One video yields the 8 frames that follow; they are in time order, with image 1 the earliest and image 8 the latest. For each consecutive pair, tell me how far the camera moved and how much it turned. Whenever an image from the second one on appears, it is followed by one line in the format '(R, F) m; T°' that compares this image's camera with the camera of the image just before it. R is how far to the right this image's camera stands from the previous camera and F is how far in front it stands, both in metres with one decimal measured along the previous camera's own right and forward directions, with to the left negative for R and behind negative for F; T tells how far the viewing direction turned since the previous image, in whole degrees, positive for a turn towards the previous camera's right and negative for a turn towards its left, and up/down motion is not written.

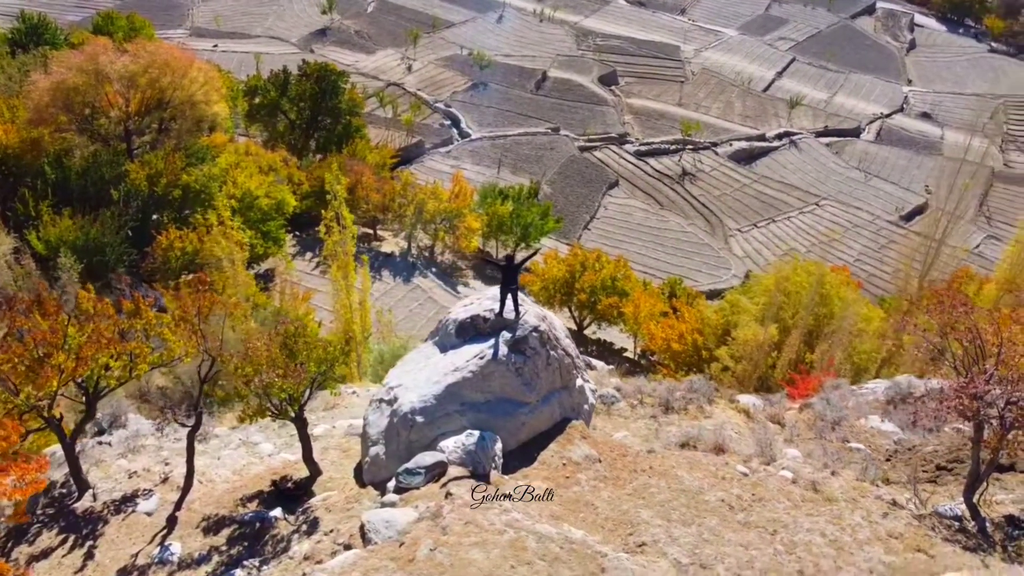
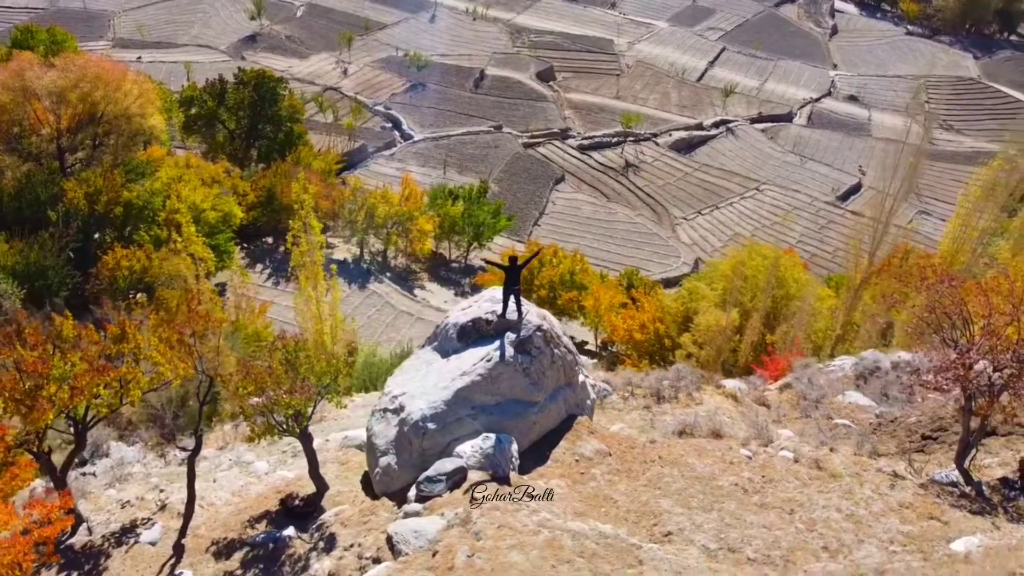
(-1.0, 0.0) m; +4°
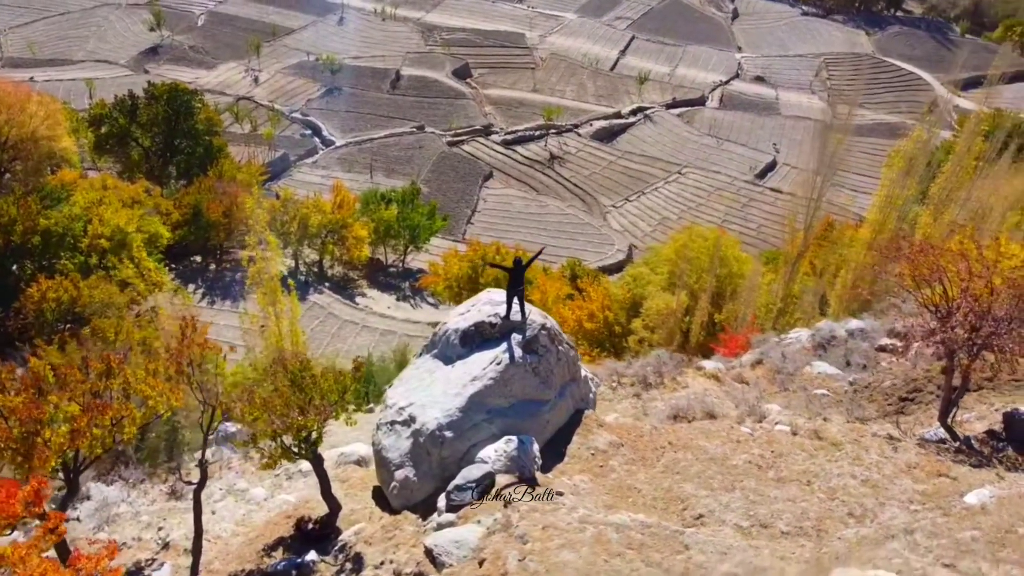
(-1.3, 0.0) m; +6°
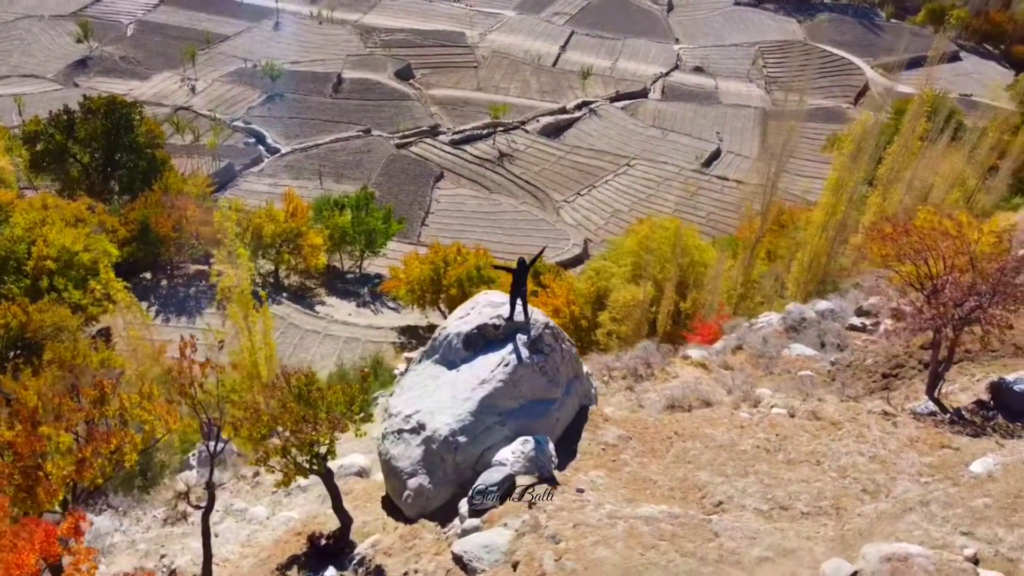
(-0.9, 0.0) m; +4°
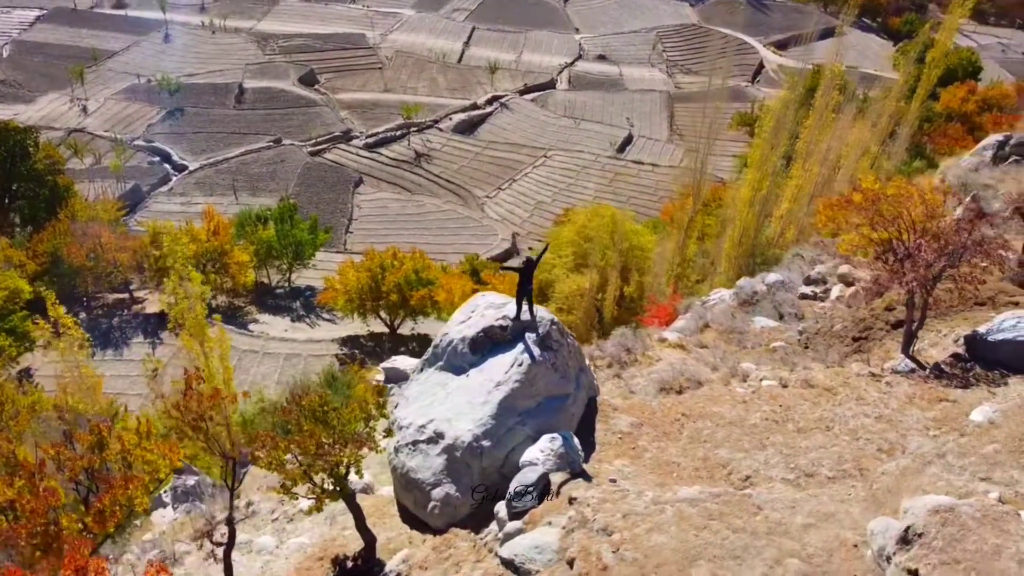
(-1.4, +0.1) m; +6°
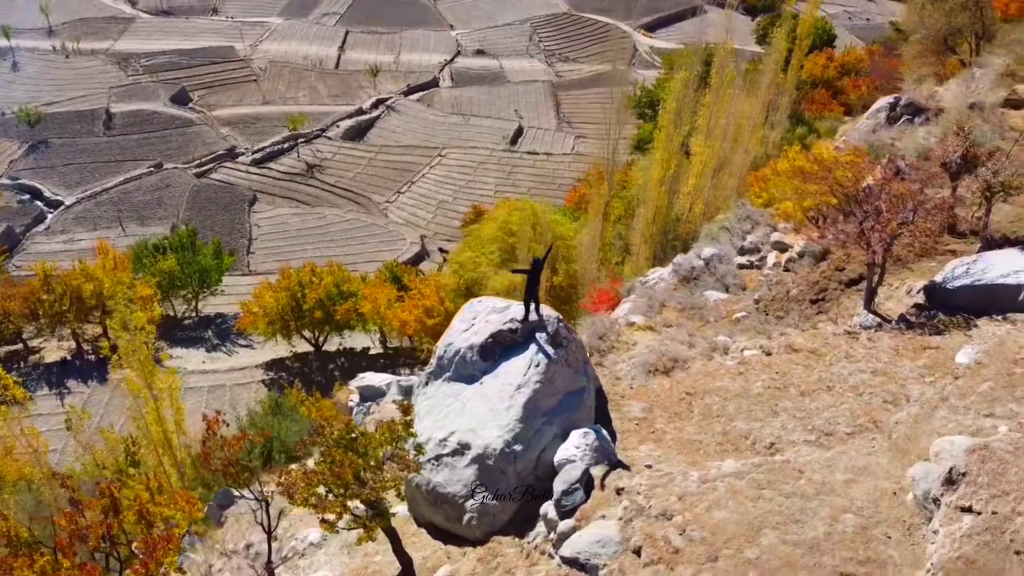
(-1.8, +0.1) m; +8°
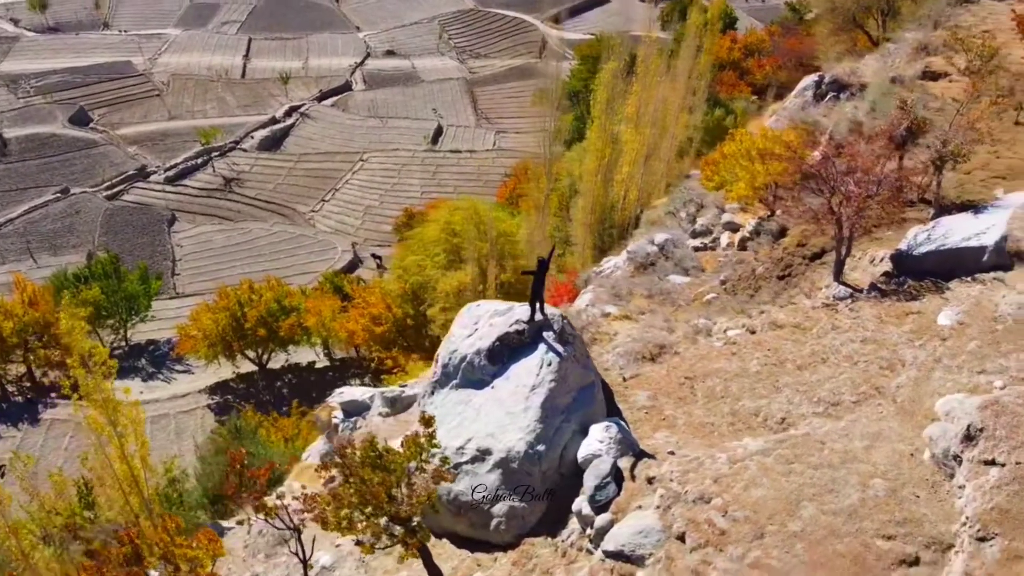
(-1.3, +0.1) m; +6°
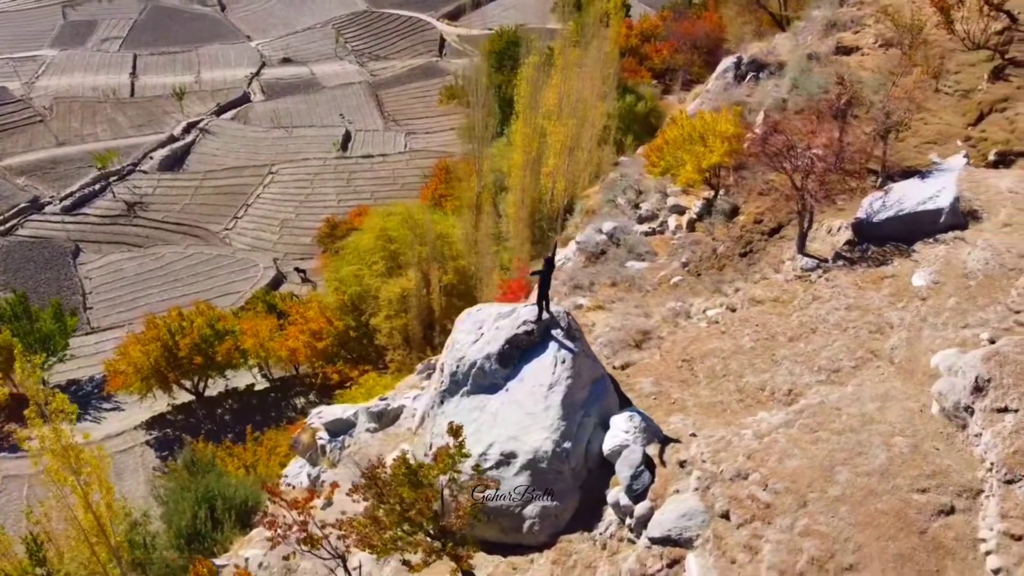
(-1.5, +0.1) m; +6°
